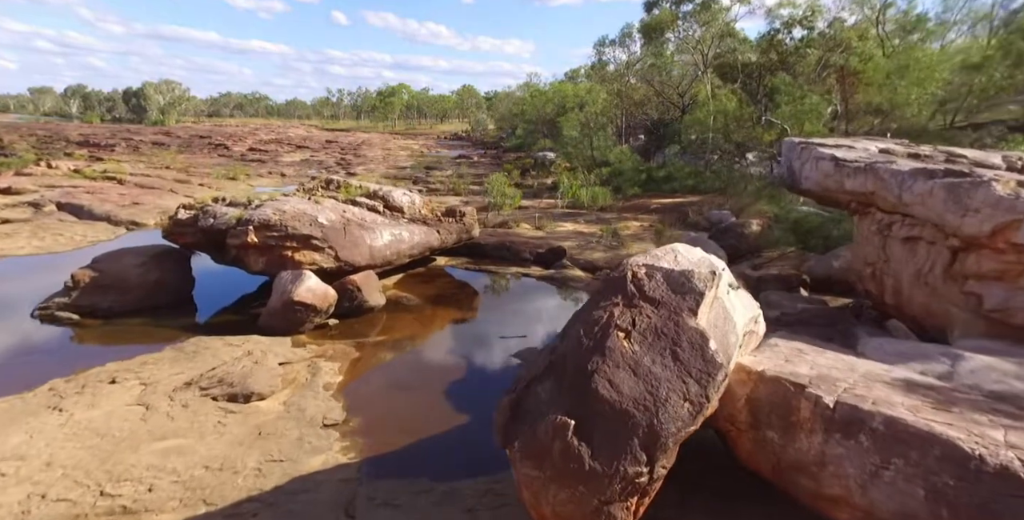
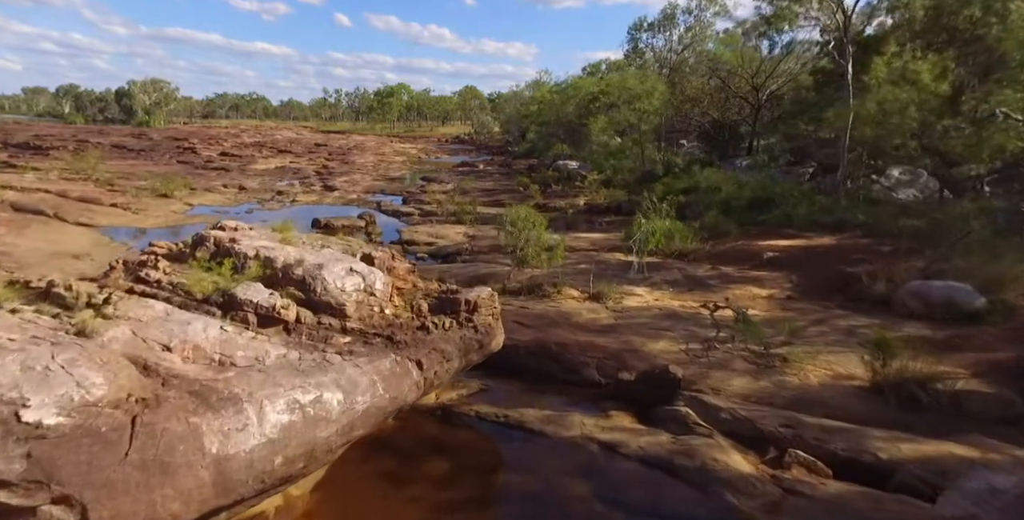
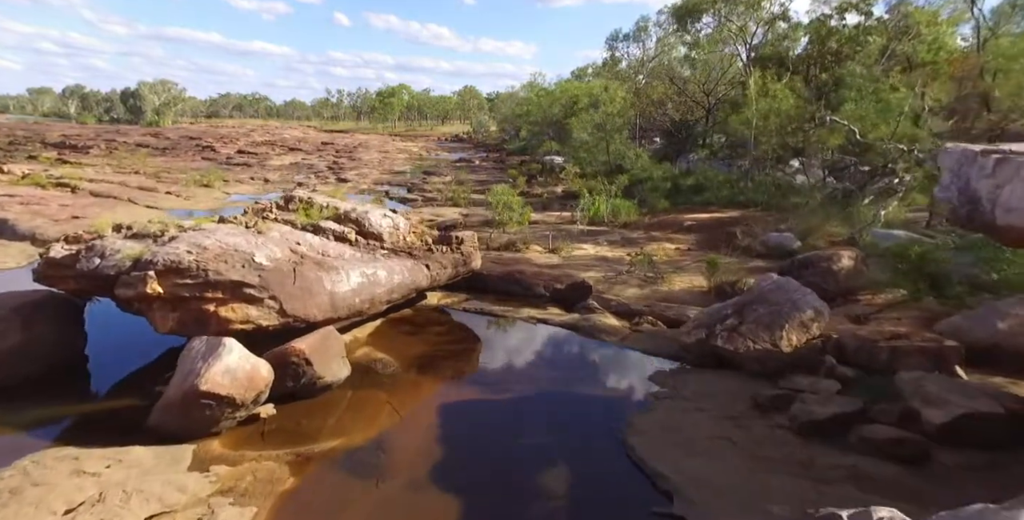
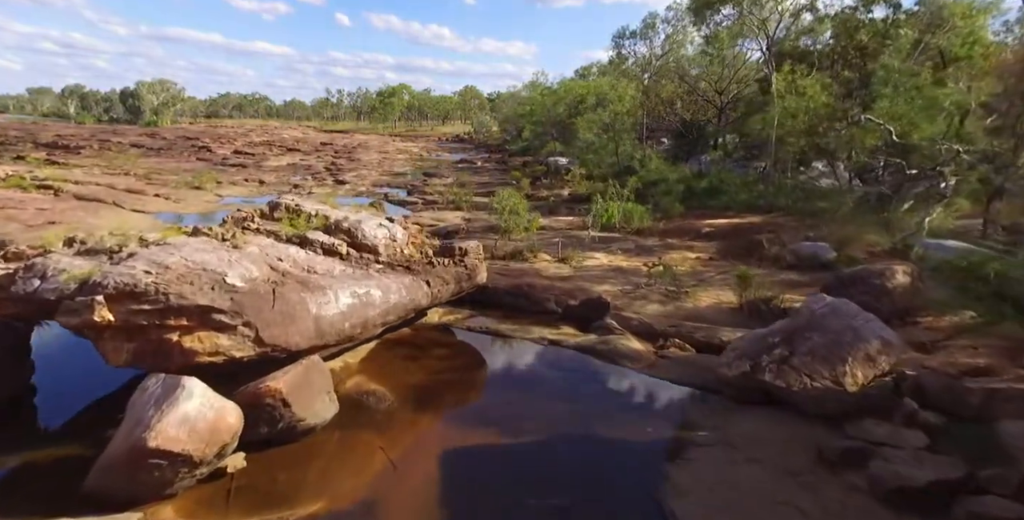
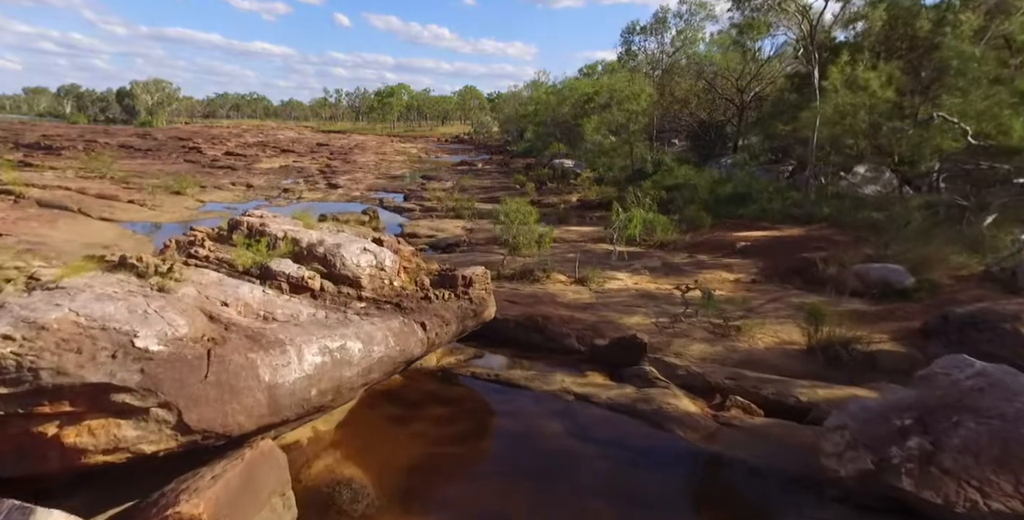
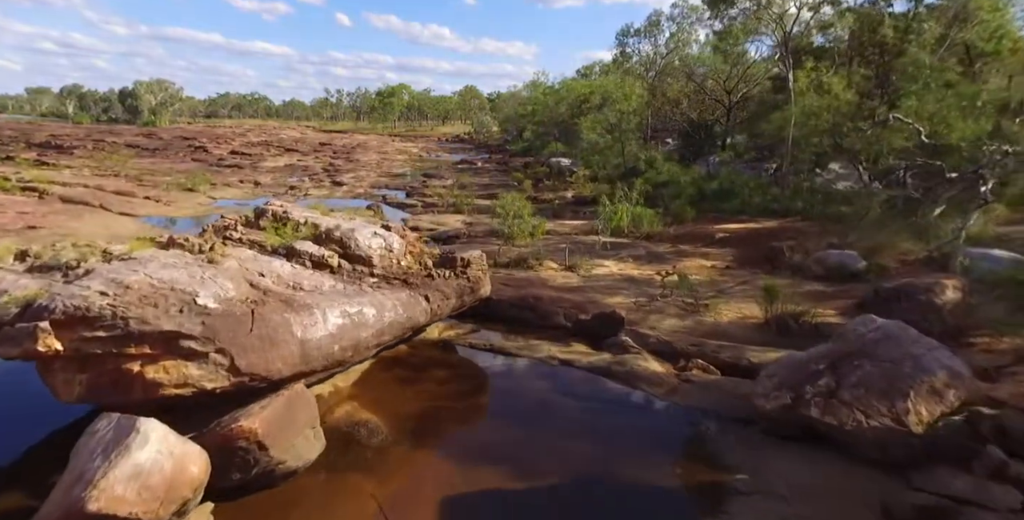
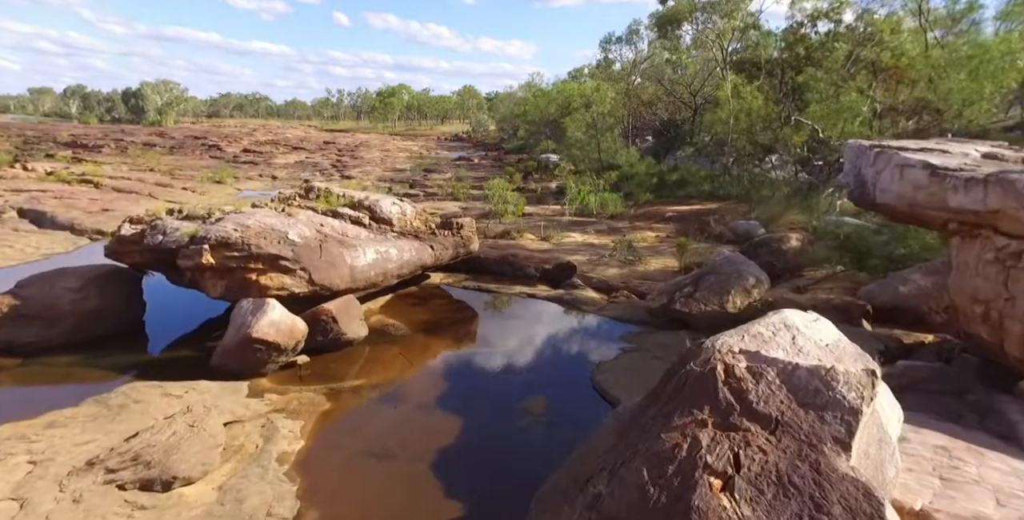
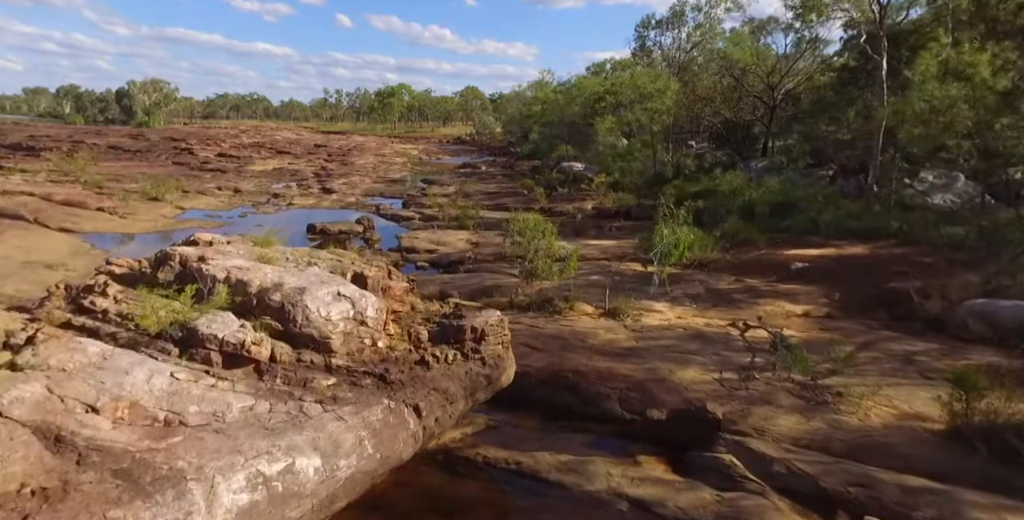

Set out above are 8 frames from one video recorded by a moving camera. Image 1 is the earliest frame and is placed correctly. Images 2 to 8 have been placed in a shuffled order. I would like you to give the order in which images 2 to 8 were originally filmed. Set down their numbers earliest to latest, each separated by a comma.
7, 3, 4, 6, 5, 2, 8
